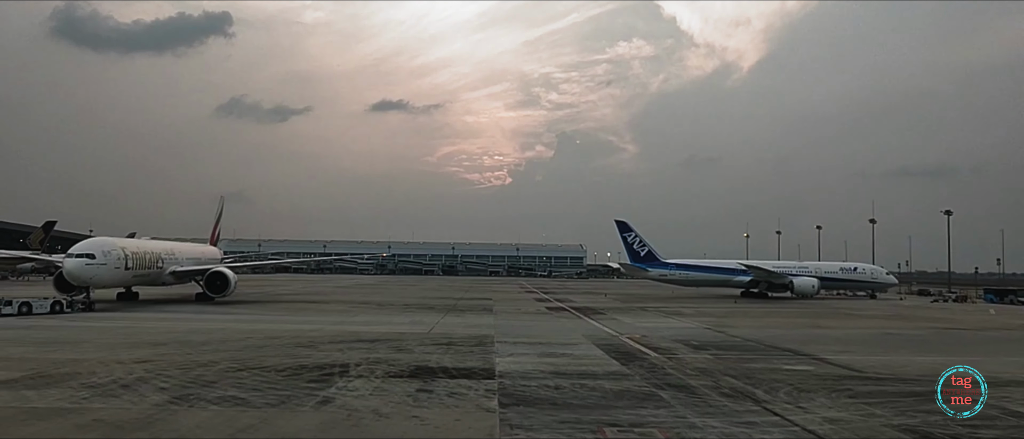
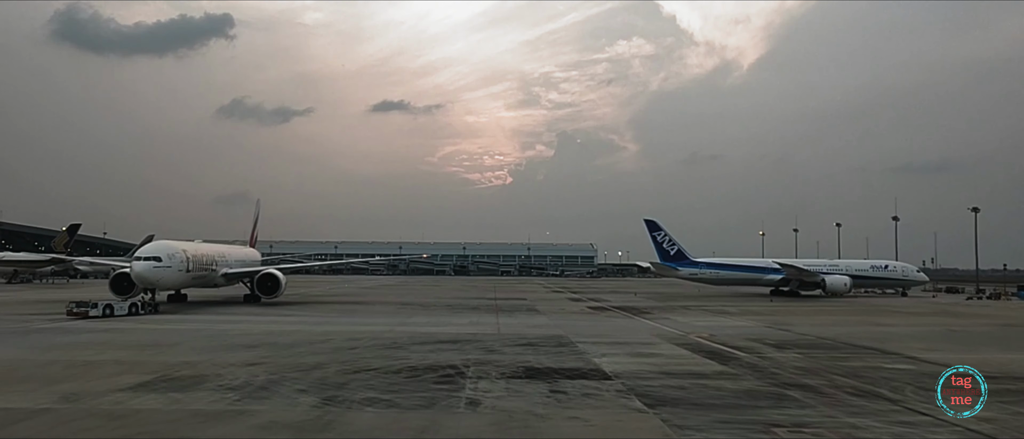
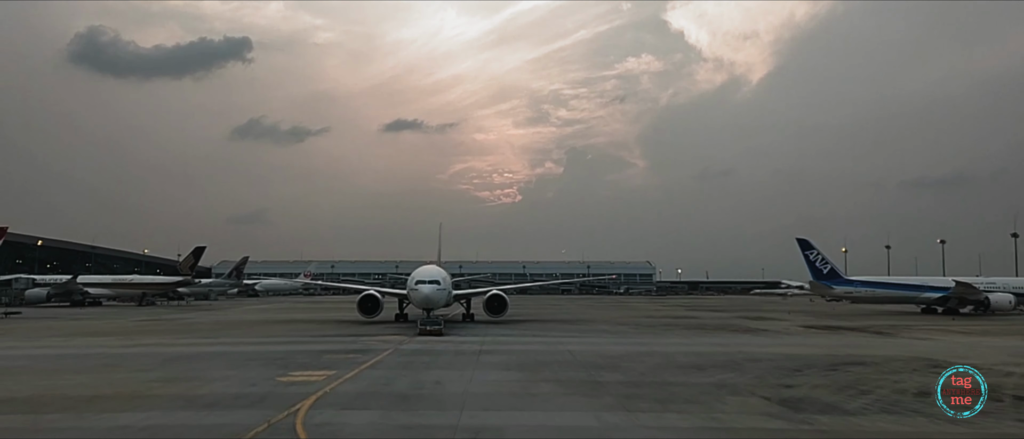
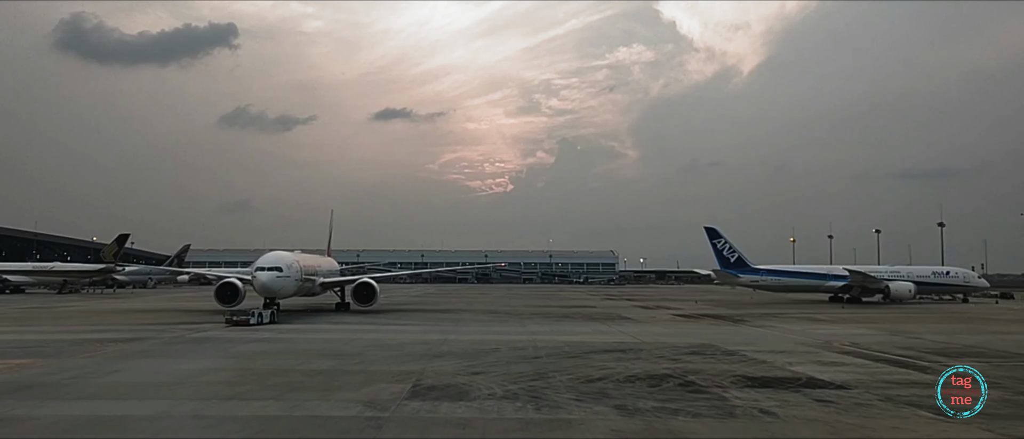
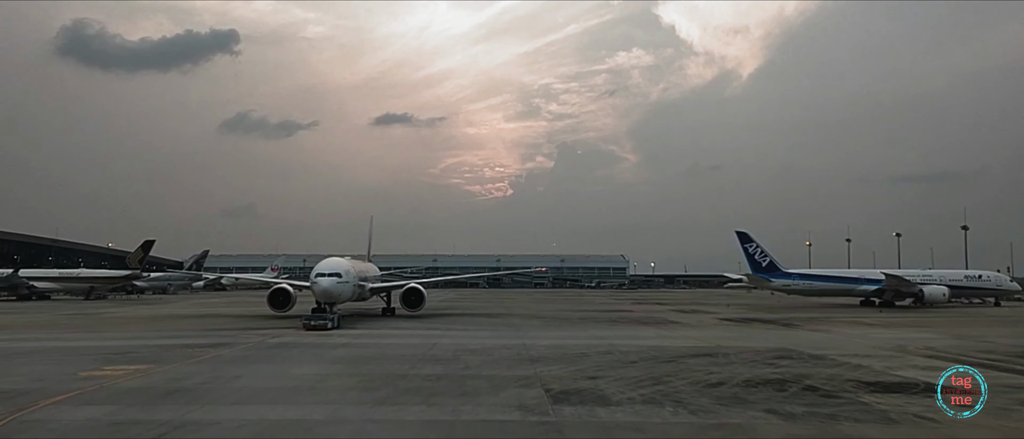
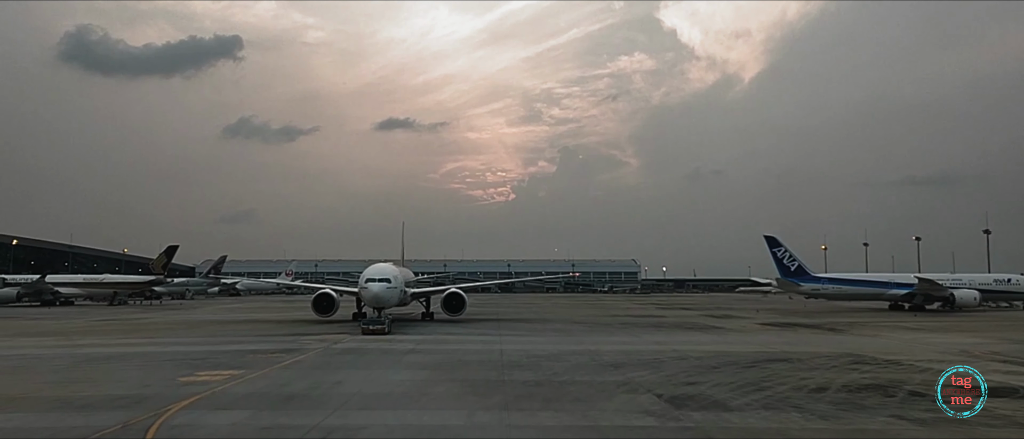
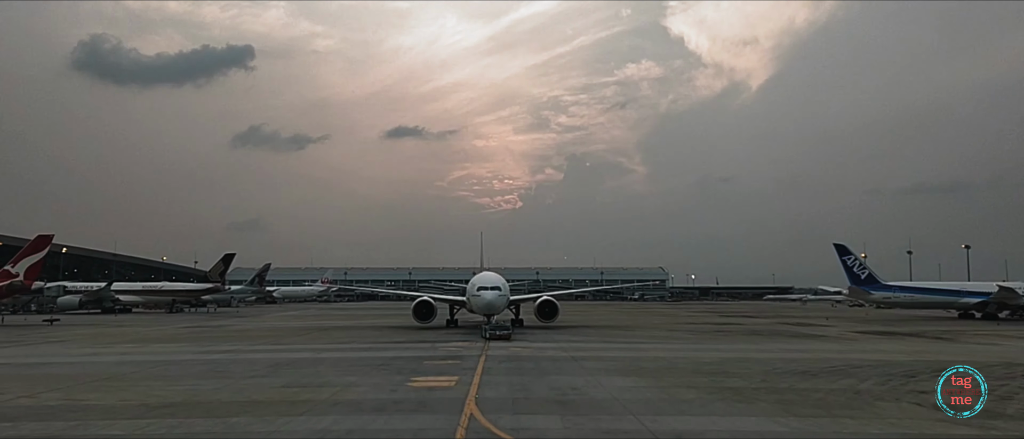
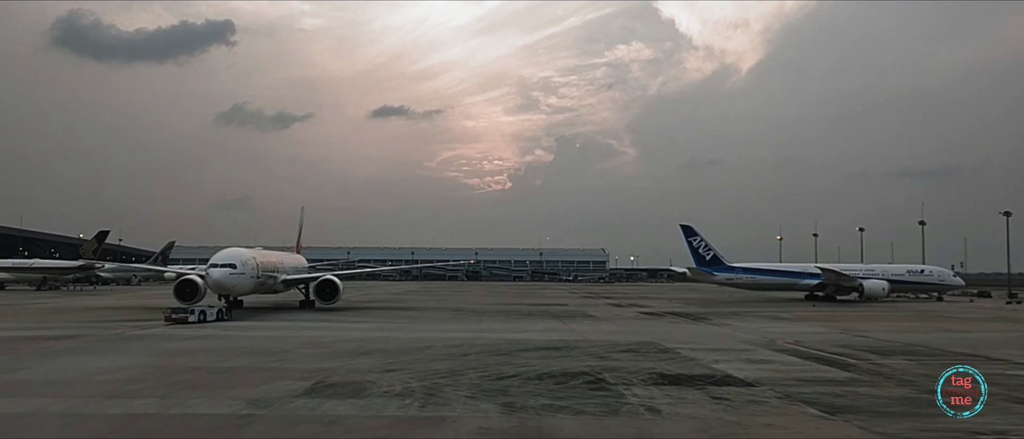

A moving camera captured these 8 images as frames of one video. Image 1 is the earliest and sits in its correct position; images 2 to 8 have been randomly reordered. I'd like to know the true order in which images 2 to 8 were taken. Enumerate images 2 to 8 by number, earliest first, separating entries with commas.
2, 8, 4, 5, 6, 3, 7
